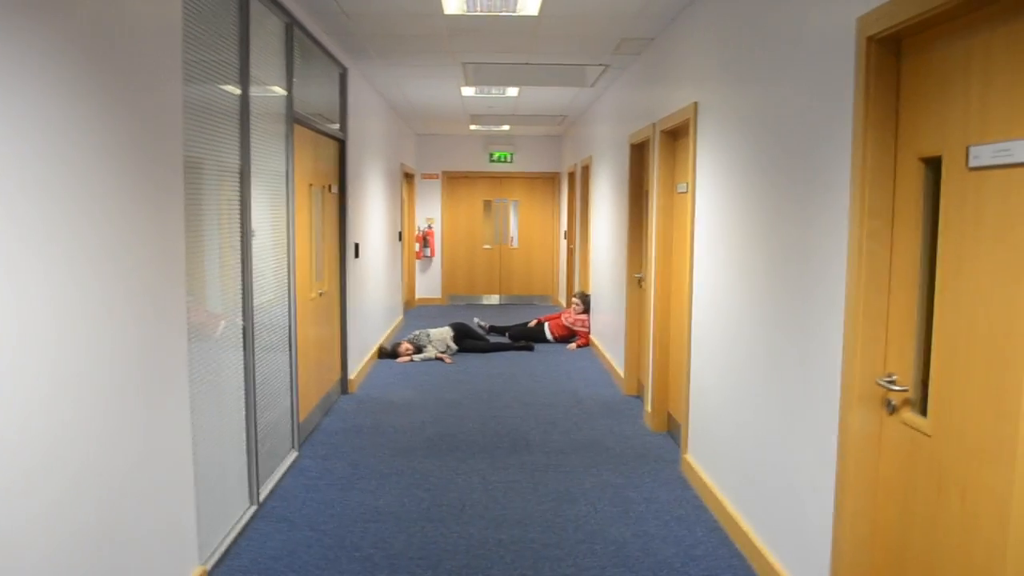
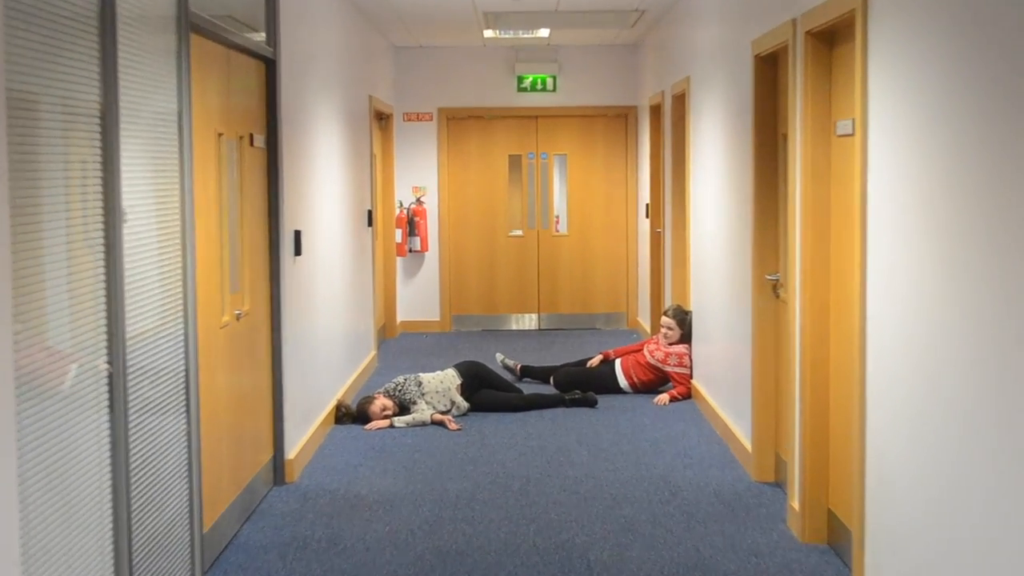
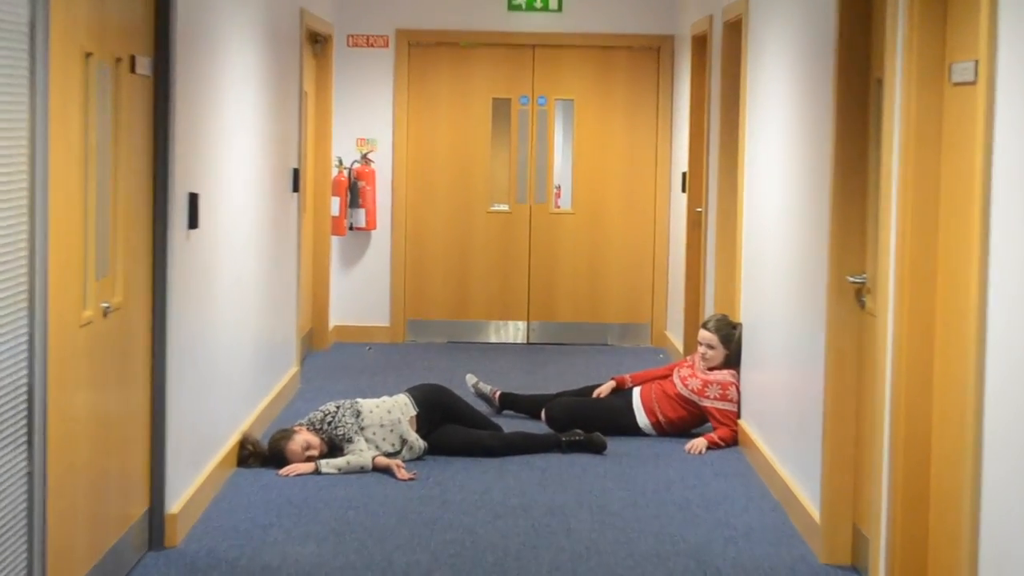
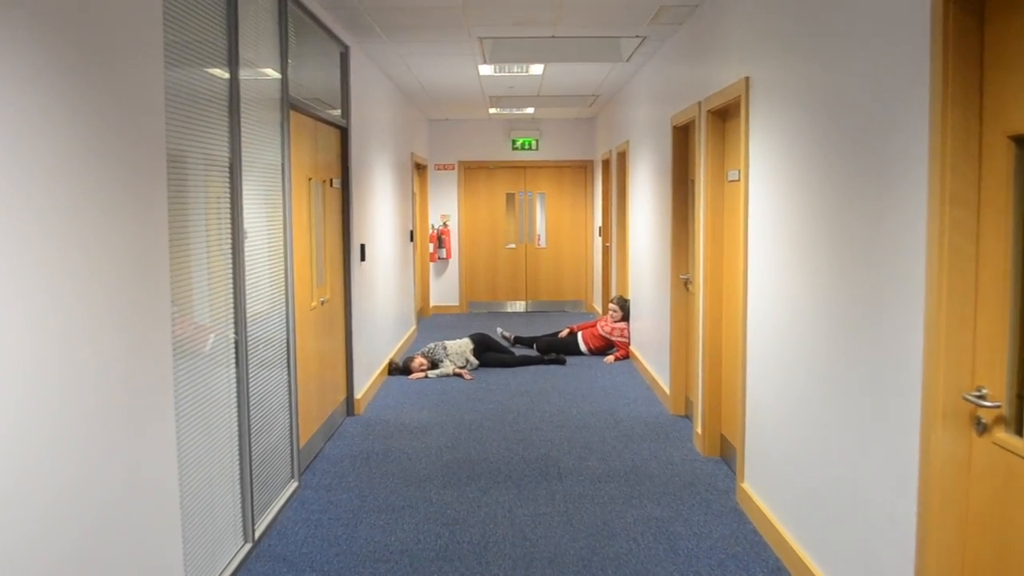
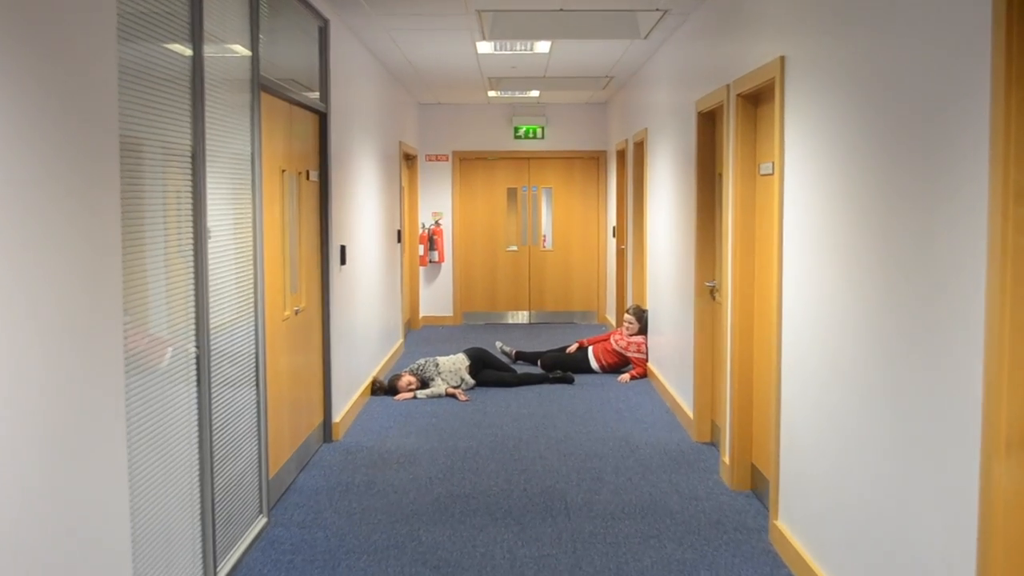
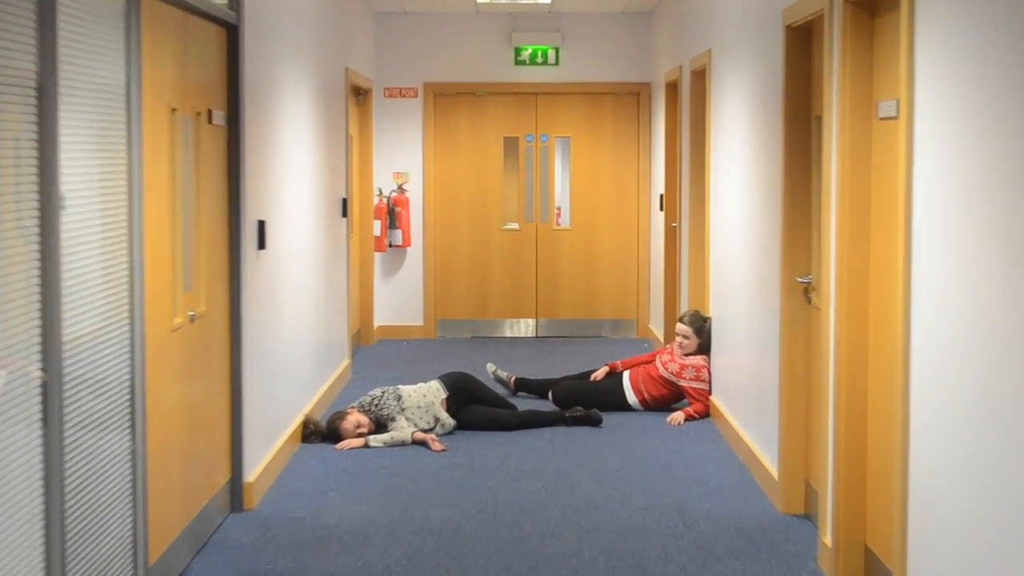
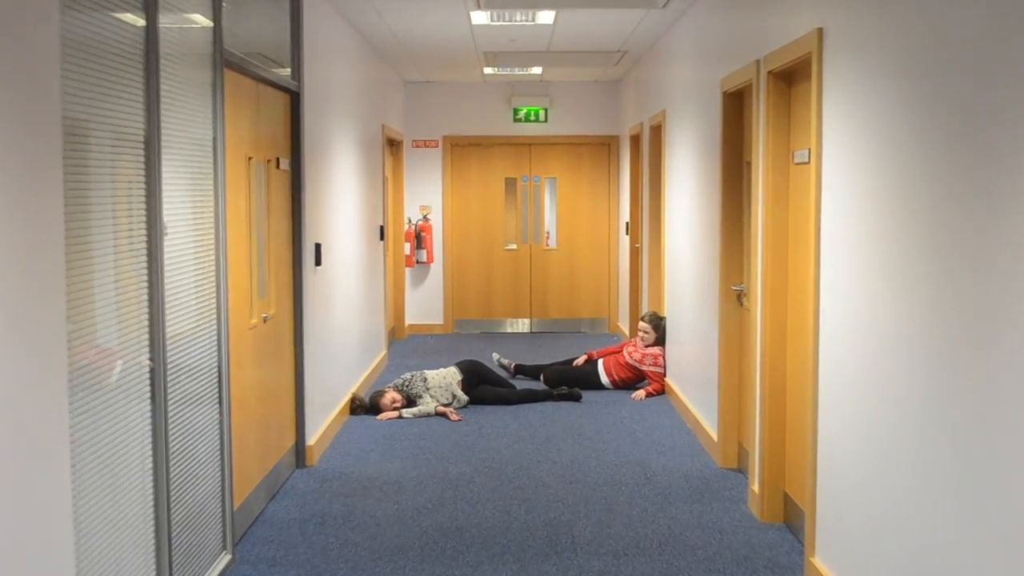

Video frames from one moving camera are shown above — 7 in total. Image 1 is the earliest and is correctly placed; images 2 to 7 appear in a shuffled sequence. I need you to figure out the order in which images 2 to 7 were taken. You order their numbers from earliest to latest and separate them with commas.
4, 5, 7, 2, 6, 3
